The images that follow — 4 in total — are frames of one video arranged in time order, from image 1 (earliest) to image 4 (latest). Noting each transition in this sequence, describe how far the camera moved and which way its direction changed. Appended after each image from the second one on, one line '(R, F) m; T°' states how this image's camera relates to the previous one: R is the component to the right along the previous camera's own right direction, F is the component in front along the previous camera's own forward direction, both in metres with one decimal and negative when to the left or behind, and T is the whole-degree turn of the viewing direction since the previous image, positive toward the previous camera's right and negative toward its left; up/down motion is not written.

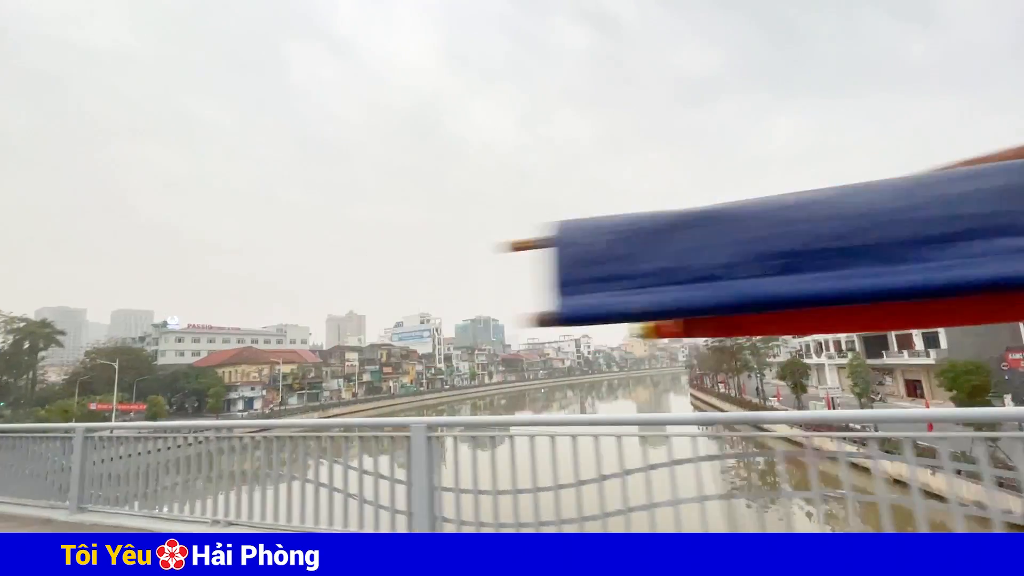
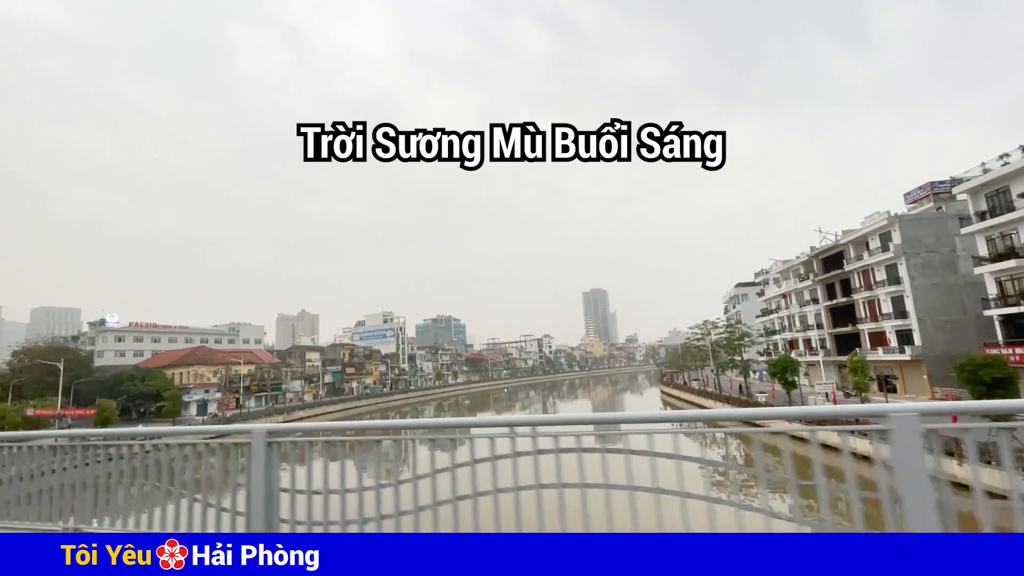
(-0.7, +0.3) m; +5°
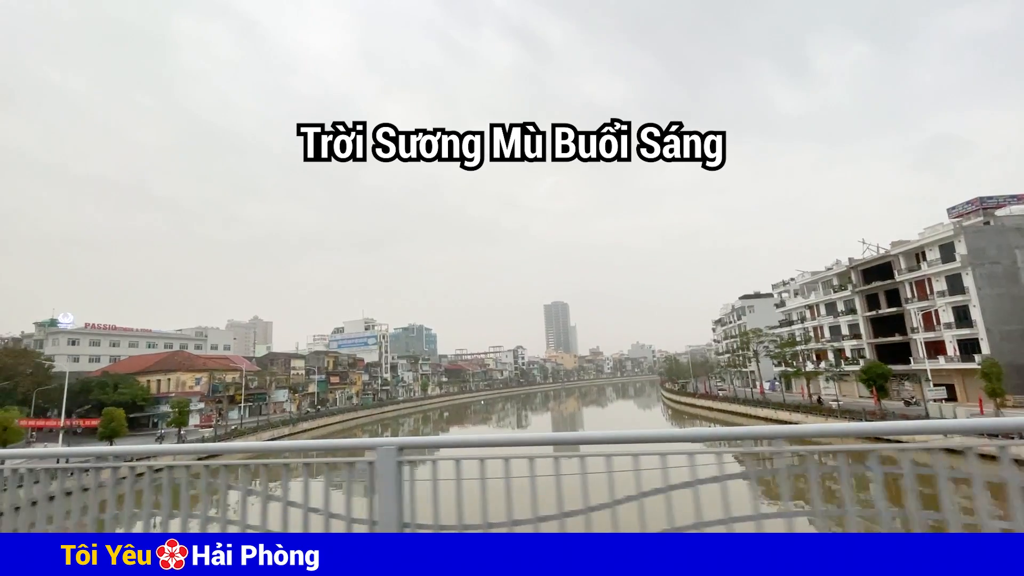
(-2.4, +0.8) m; +6°
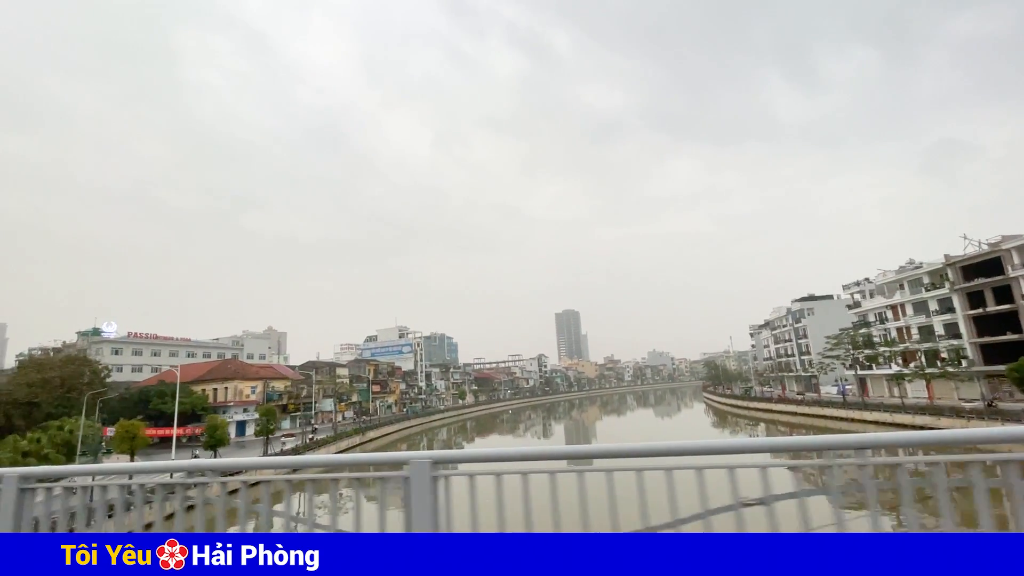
(-2.2, +0.5) m; +1°
